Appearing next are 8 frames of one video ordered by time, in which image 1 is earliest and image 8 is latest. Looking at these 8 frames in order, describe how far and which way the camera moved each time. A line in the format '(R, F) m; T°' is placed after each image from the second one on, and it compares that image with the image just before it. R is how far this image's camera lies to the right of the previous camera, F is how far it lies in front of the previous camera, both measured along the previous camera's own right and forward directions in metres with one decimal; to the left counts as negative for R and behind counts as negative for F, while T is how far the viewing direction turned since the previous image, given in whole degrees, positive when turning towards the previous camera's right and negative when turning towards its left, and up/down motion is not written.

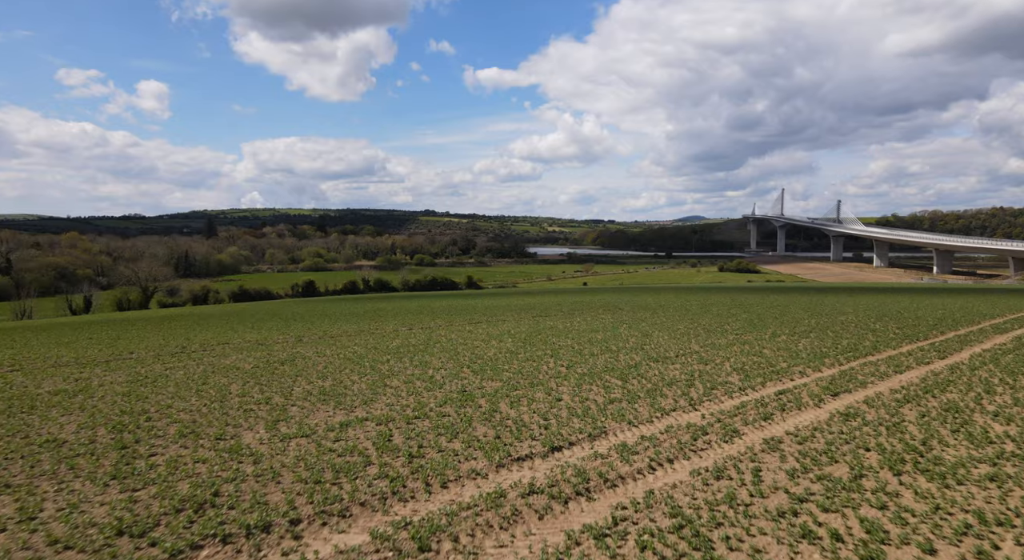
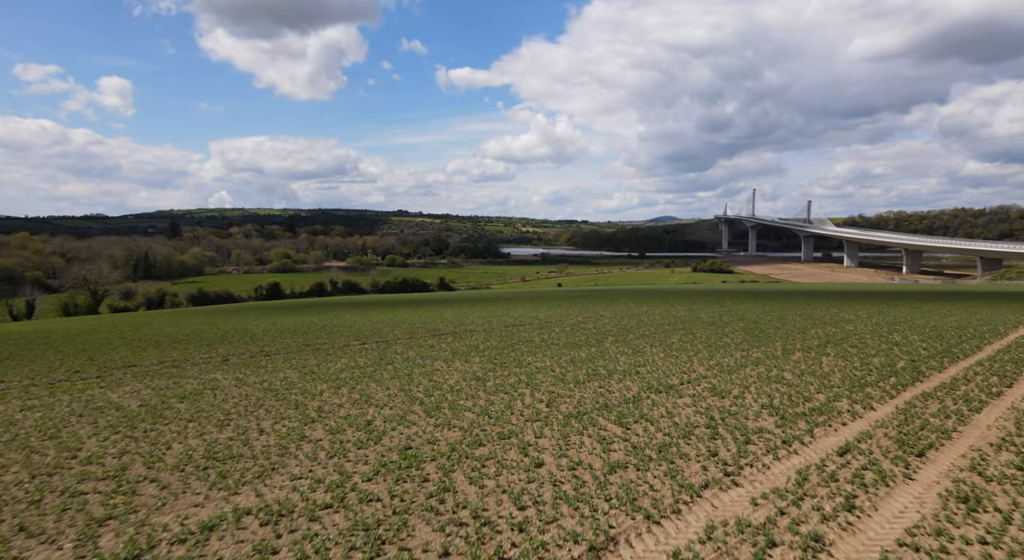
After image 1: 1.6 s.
(+0.3, +5.6) m; +3°
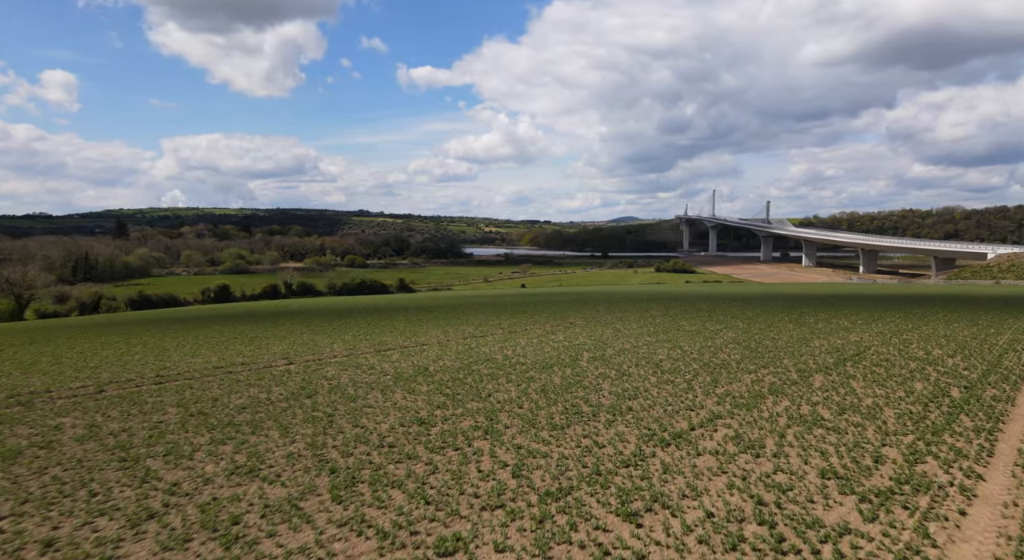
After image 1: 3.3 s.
(+0.4, +6.0) m; +4°
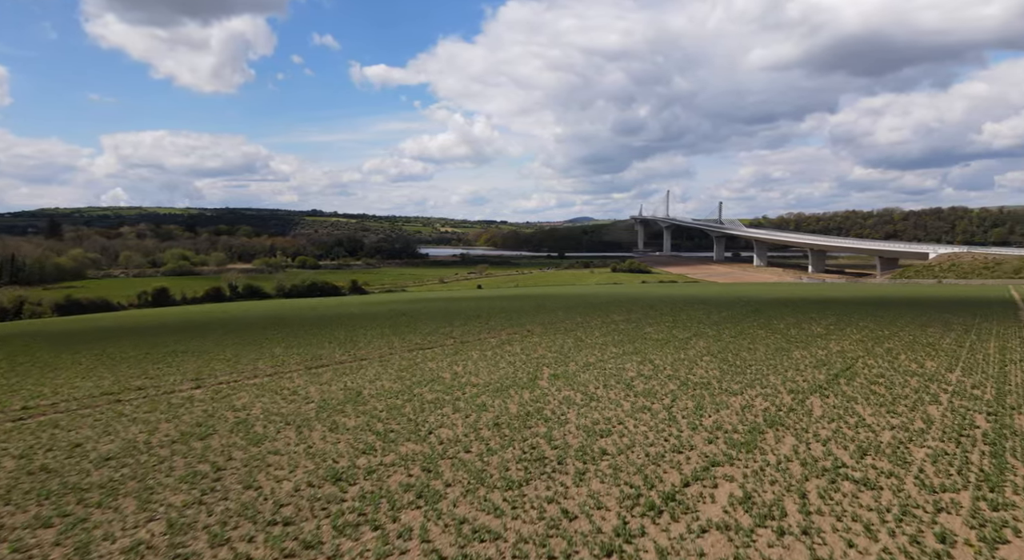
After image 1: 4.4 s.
(+0.4, +4.1) m; +5°
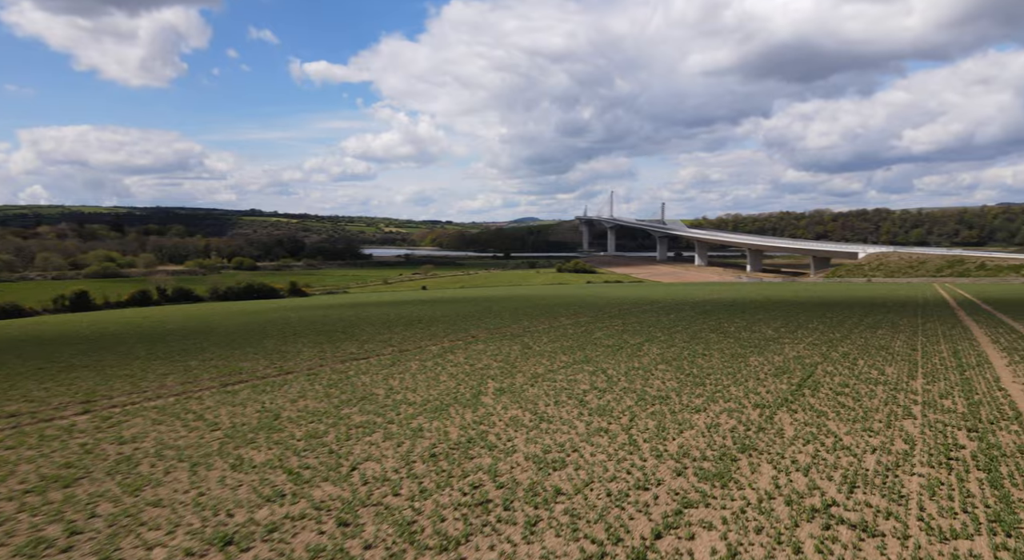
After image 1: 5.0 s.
(+0.3, +2.7) m; +6°
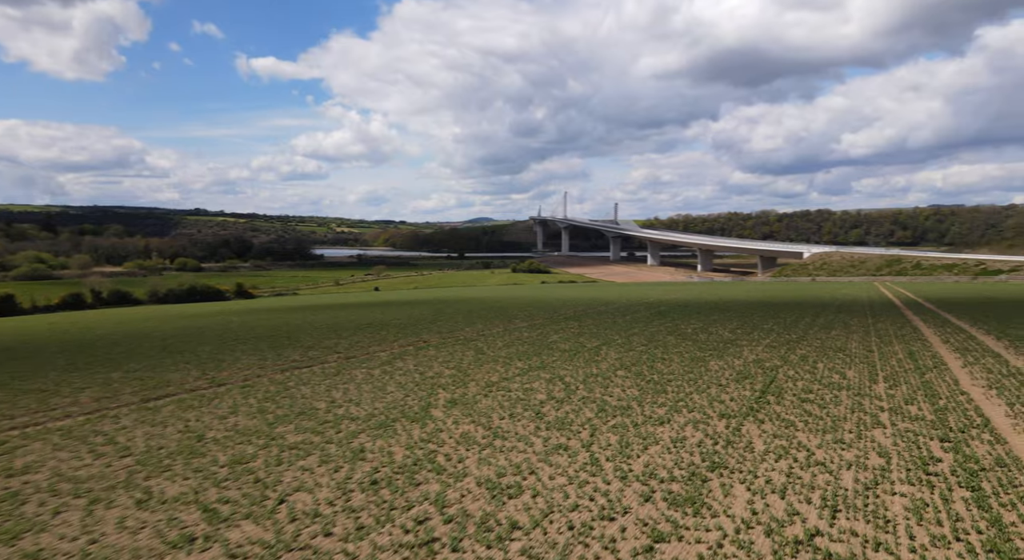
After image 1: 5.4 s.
(+0.2, +1.7) m; +5°
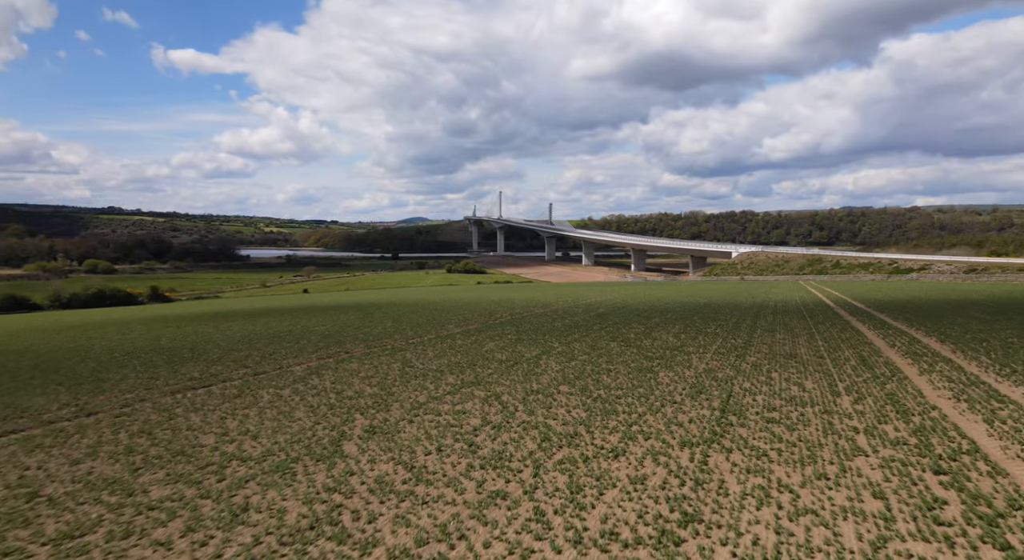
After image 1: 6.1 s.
(+0.3, +3.3) m; +7°
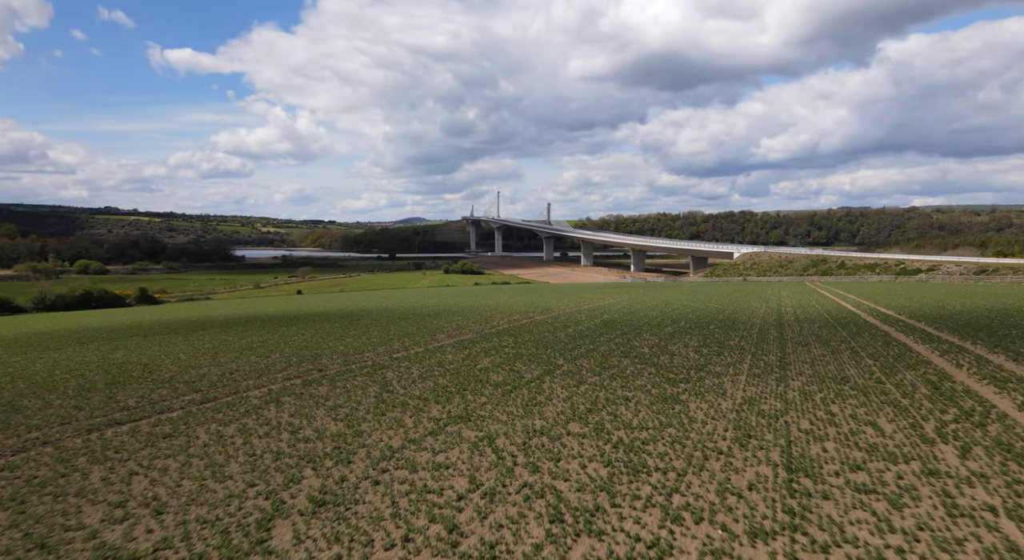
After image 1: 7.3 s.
(0.0, +4.7) m; 0°
